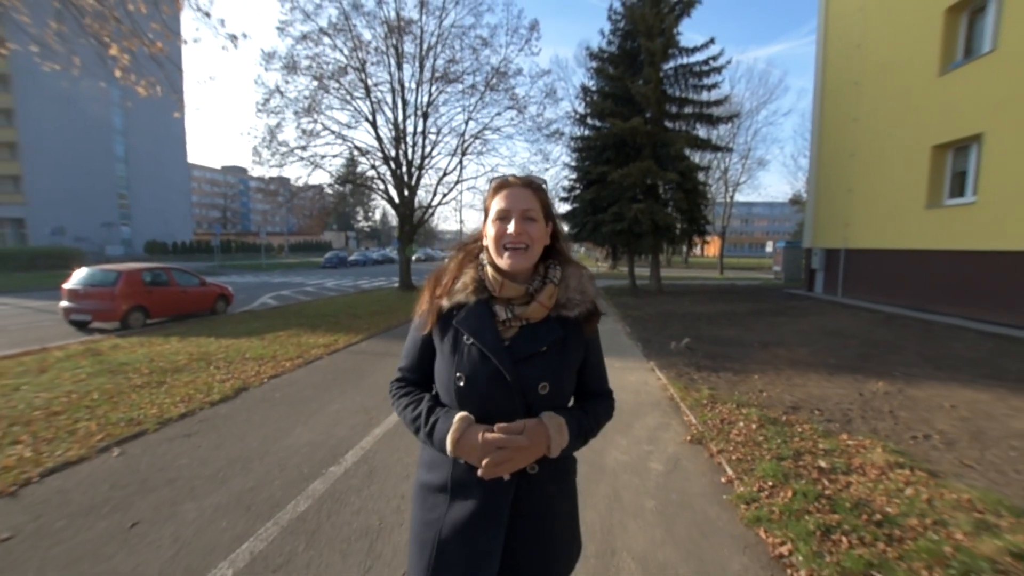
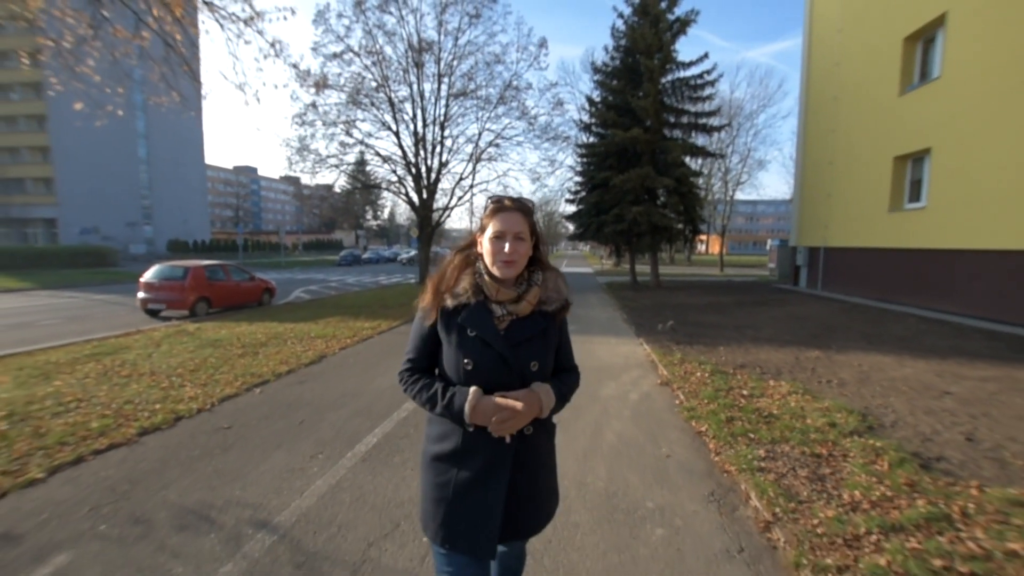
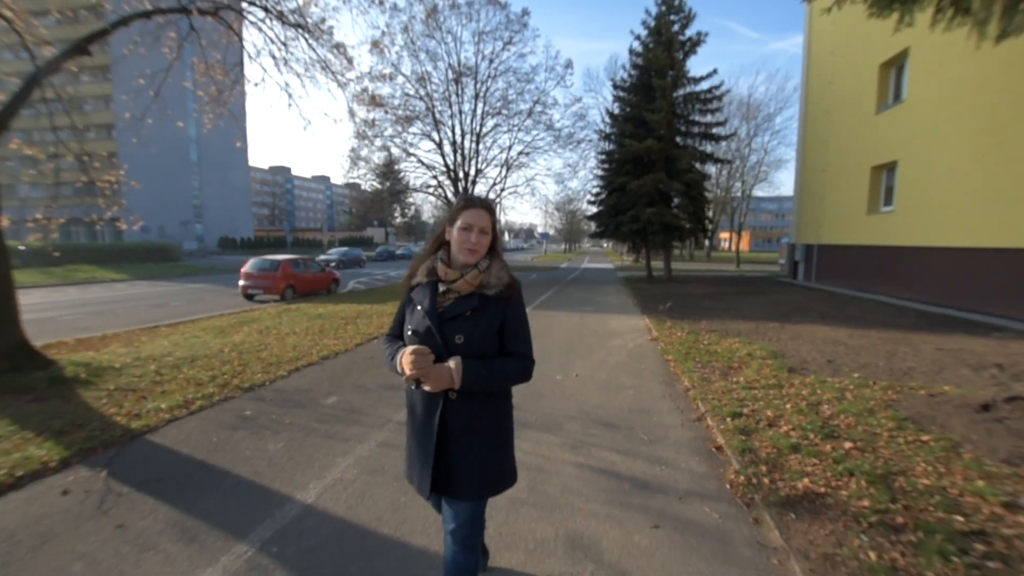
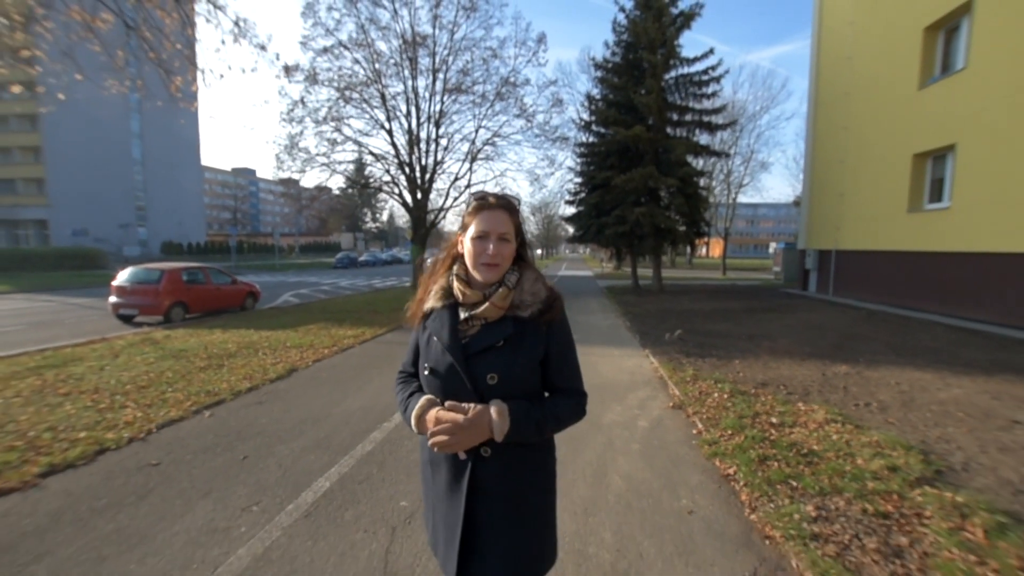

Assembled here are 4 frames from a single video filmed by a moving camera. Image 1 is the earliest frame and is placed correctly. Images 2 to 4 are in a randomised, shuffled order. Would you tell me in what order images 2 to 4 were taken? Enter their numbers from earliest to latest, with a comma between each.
4, 2, 3
